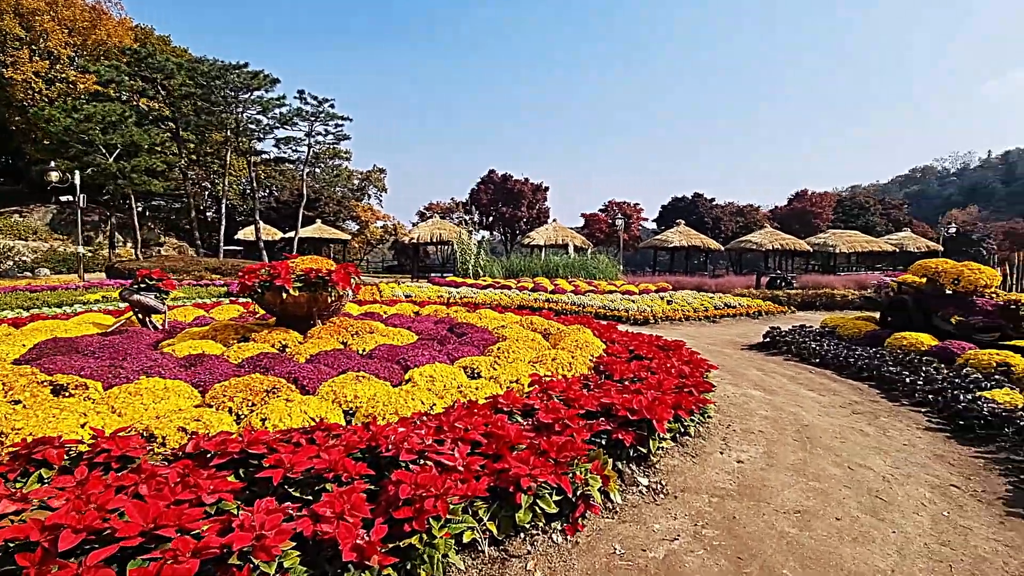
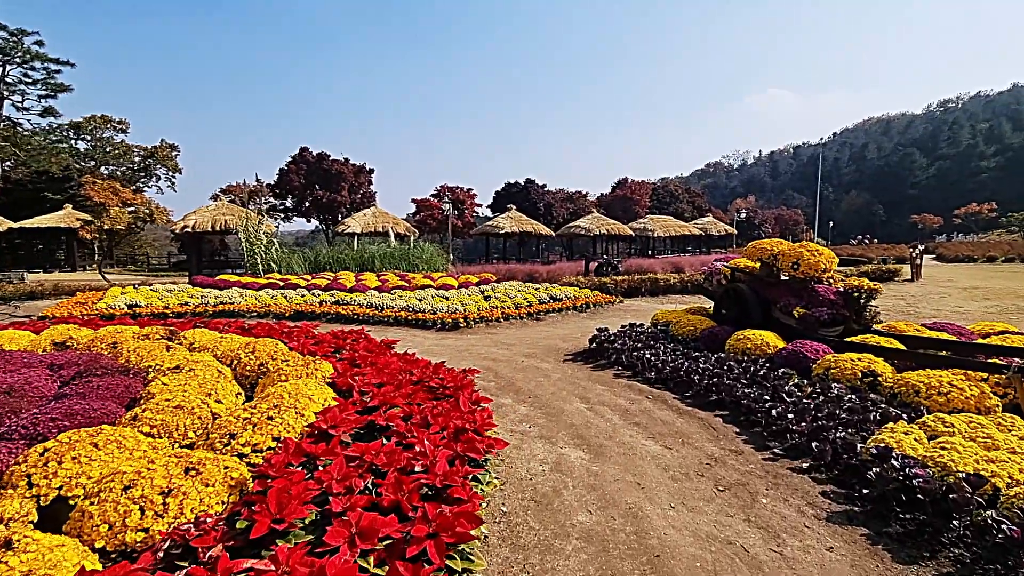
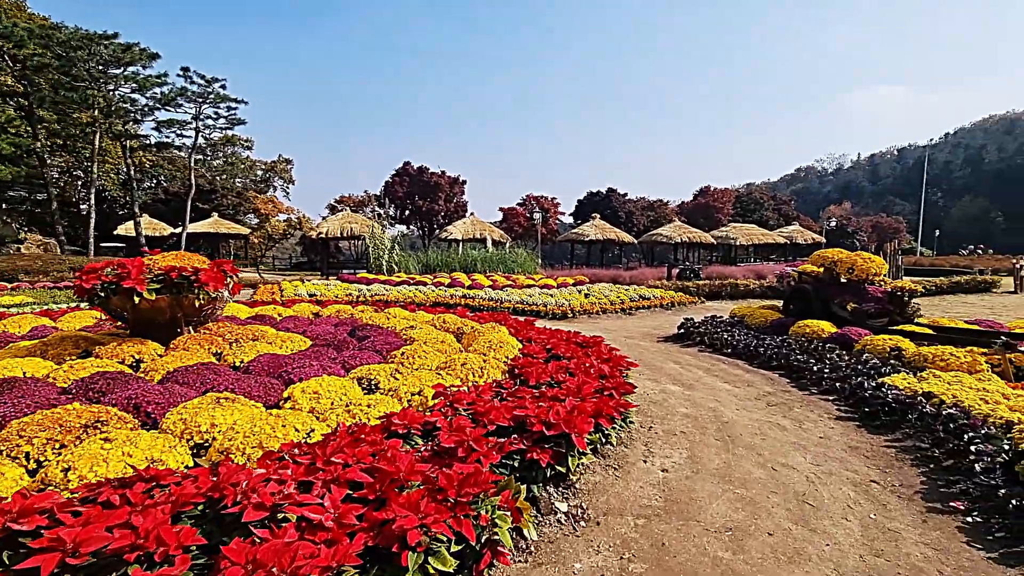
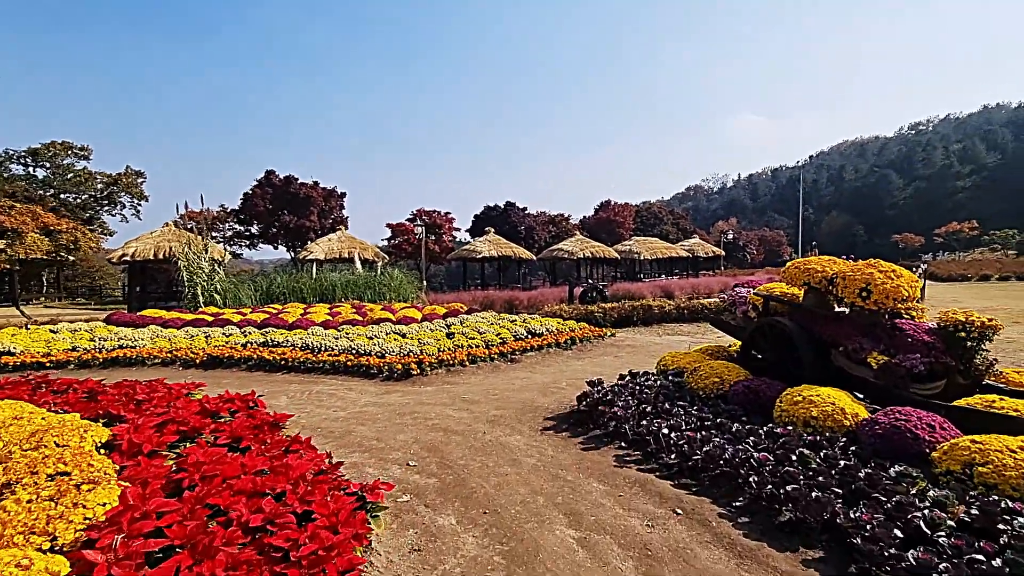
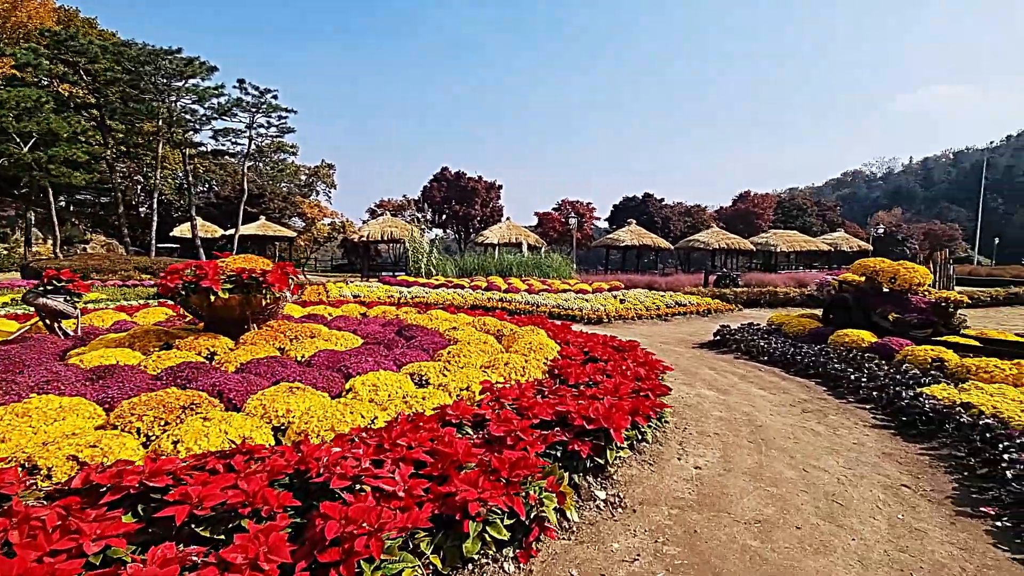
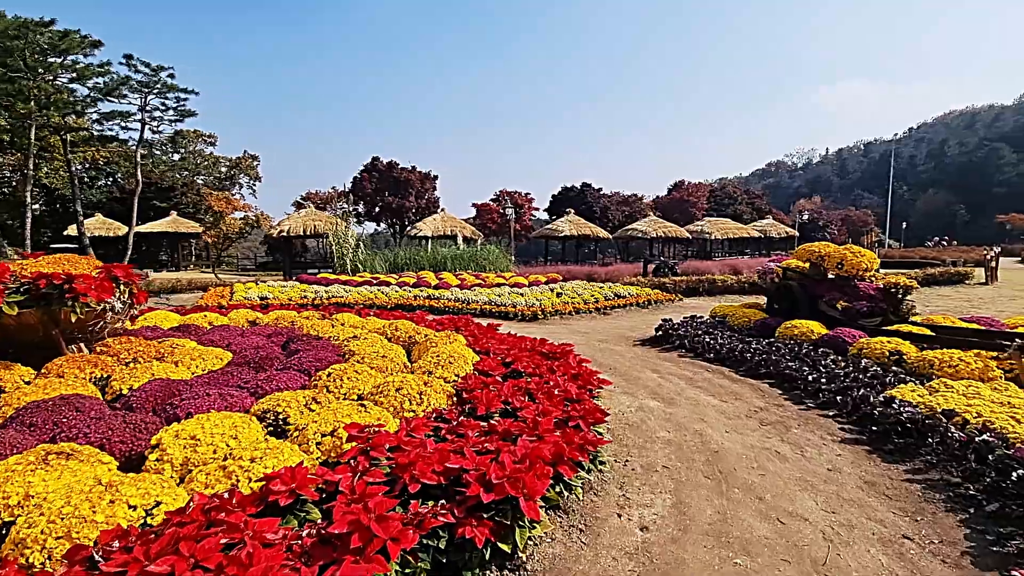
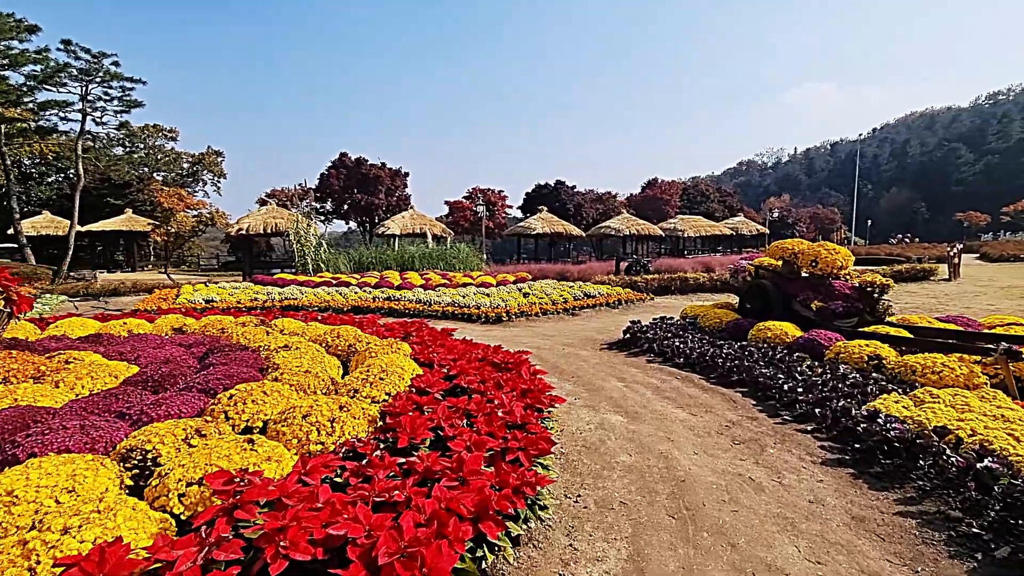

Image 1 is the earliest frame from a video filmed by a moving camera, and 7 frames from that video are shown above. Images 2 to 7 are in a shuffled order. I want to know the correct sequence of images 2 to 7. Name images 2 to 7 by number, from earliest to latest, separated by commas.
5, 3, 6, 7, 2, 4
